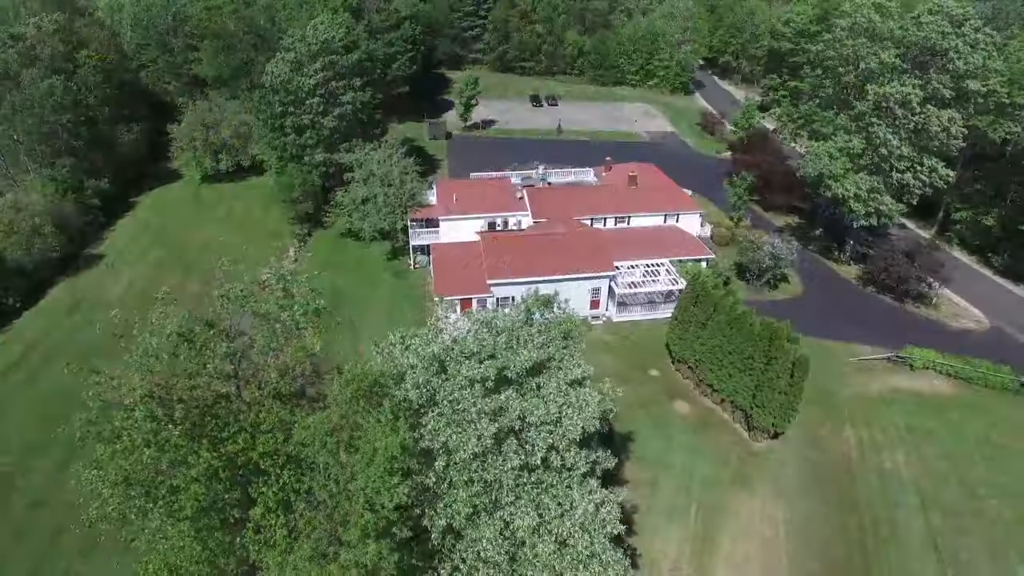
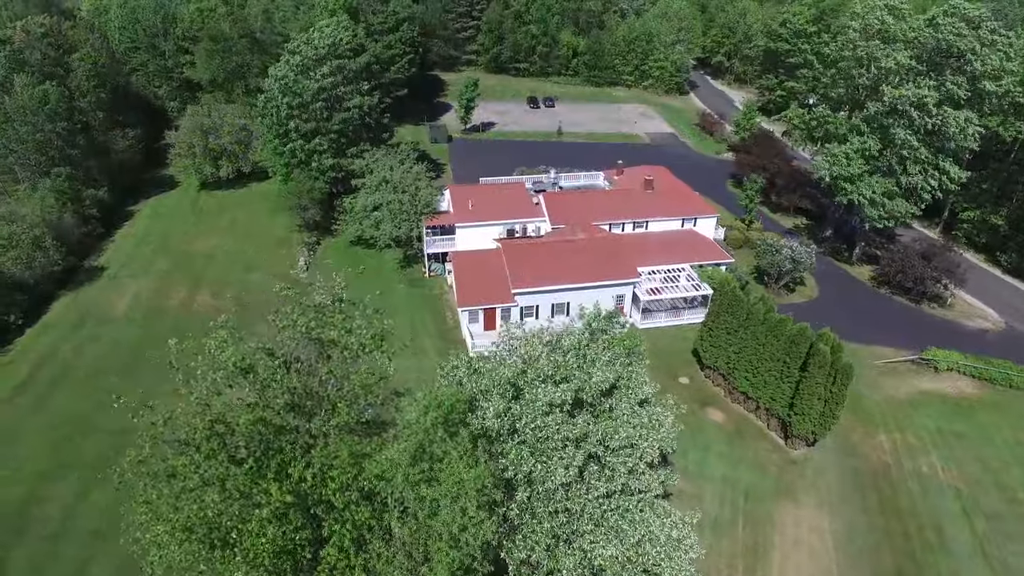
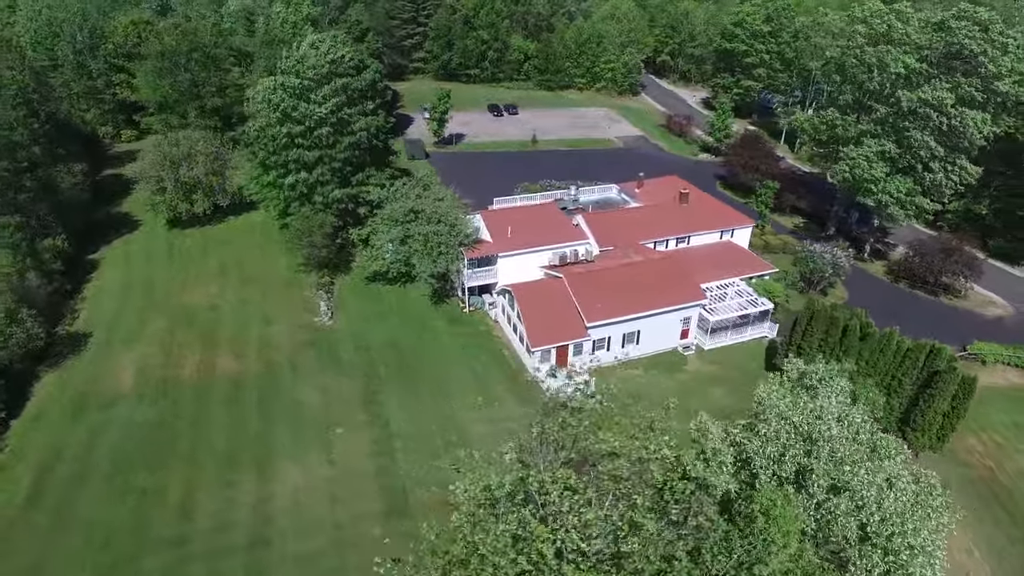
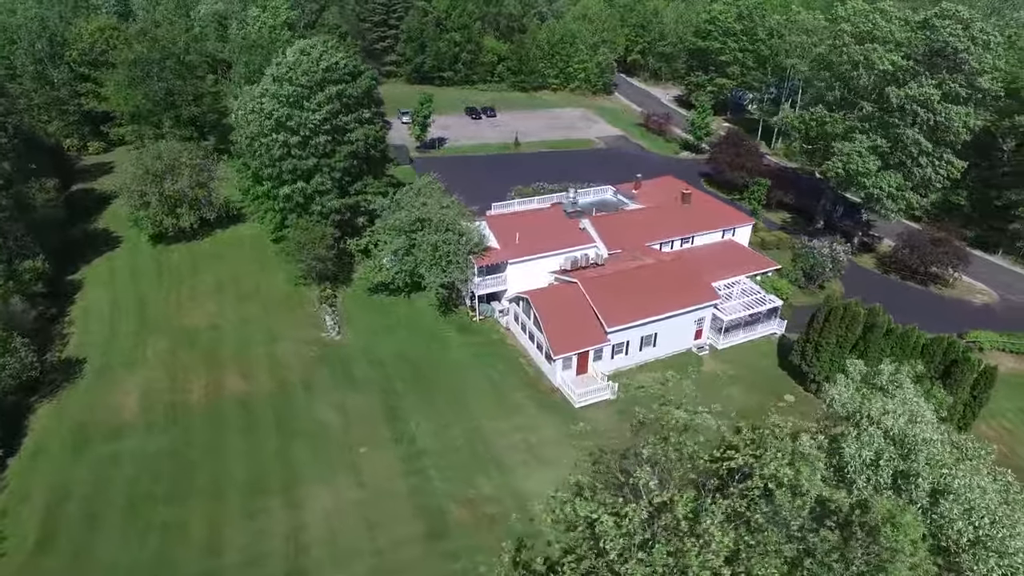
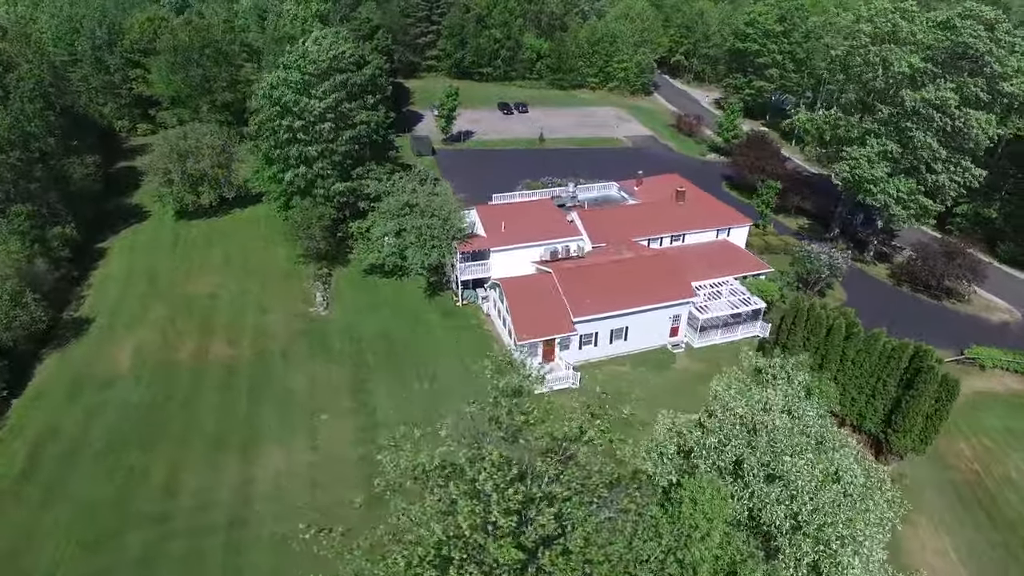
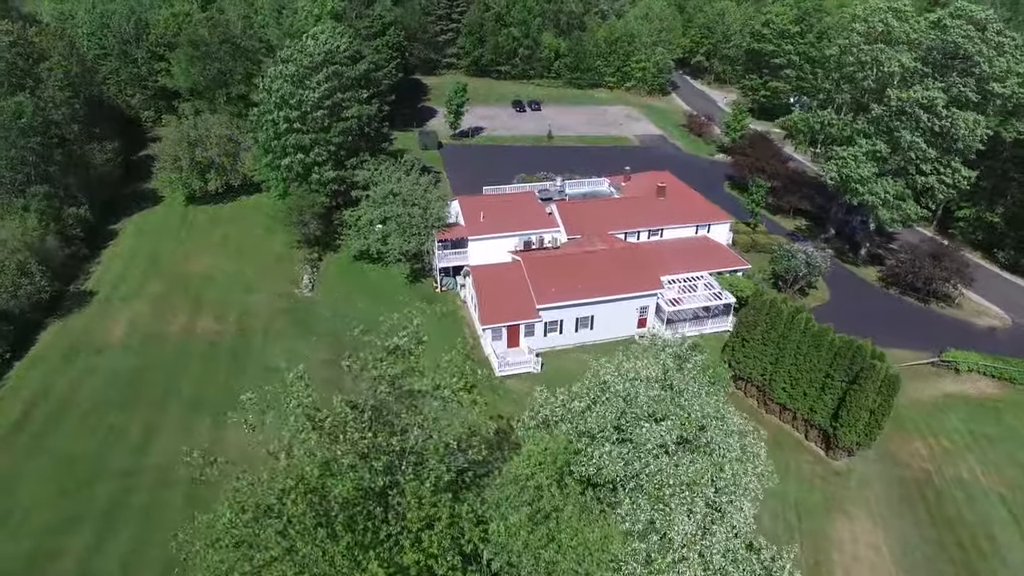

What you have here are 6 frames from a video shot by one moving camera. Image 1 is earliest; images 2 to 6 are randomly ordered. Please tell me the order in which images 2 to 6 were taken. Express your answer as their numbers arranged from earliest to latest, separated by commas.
2, 6, 5, 3, 4
